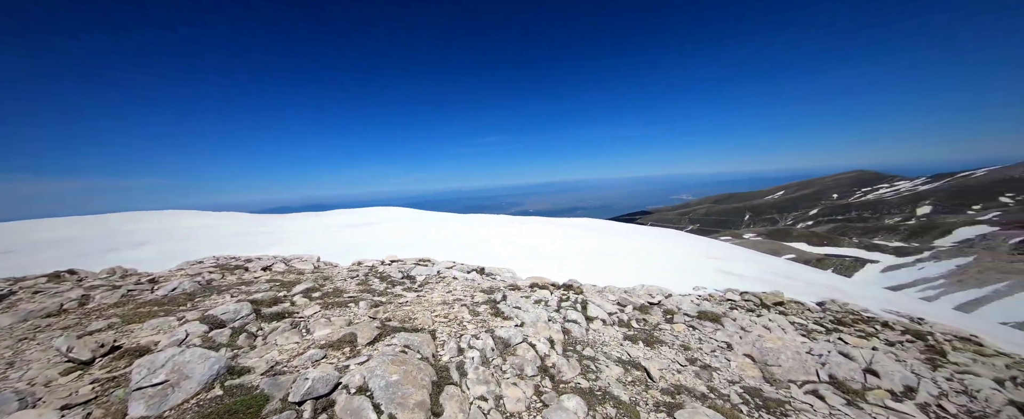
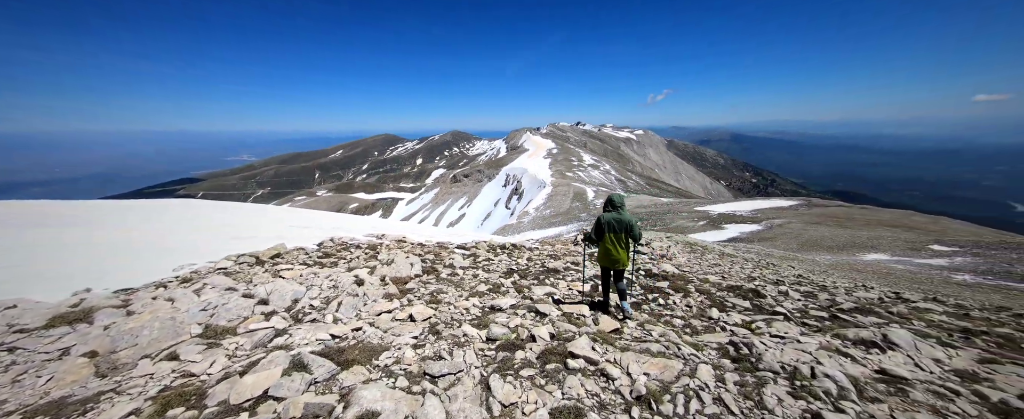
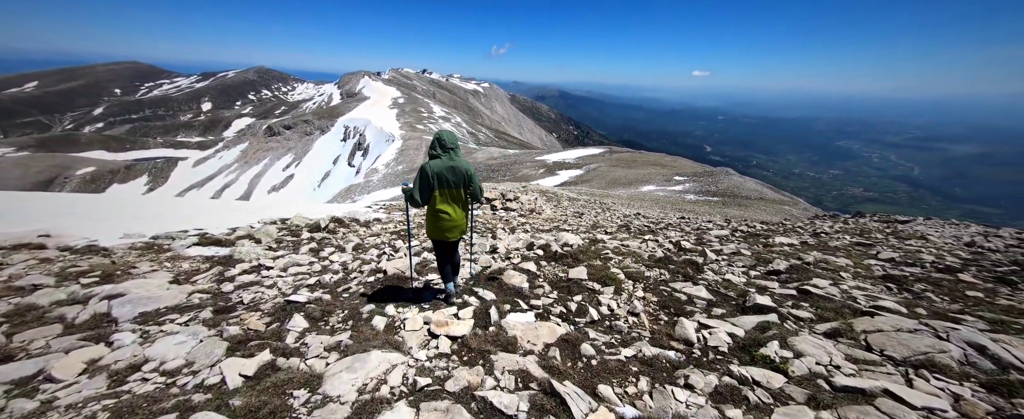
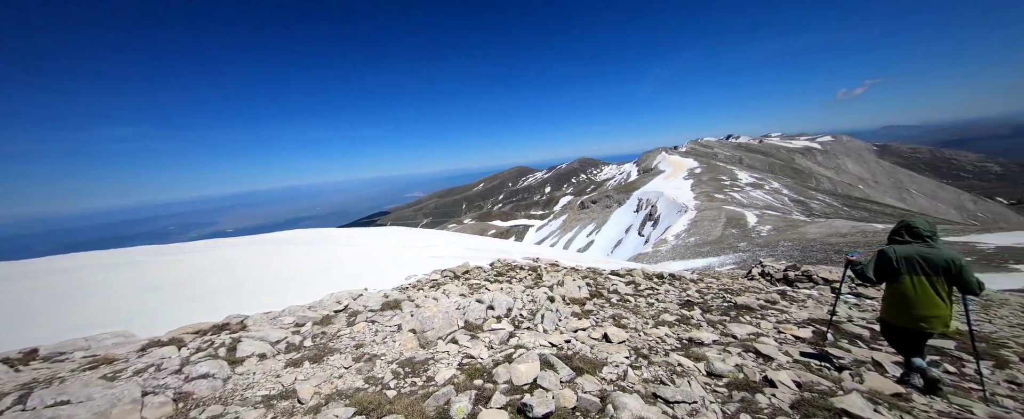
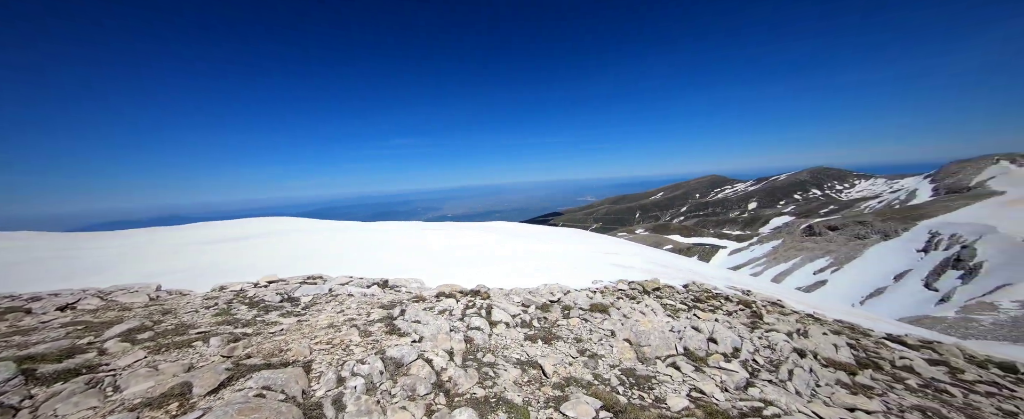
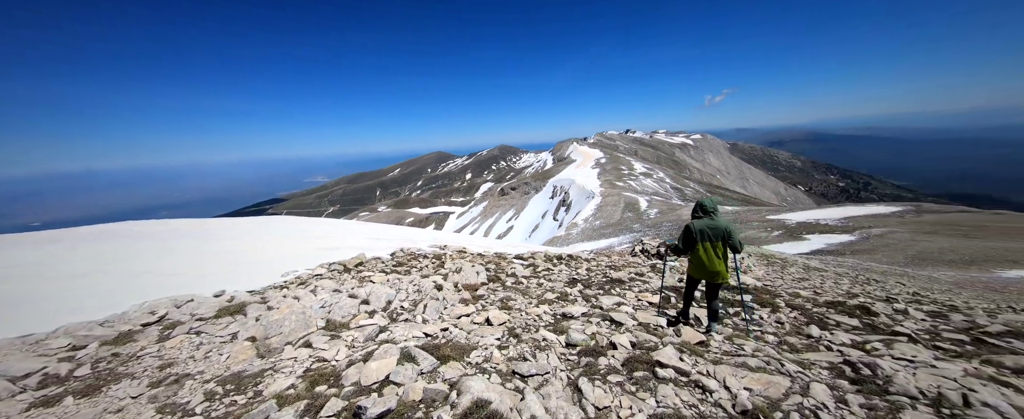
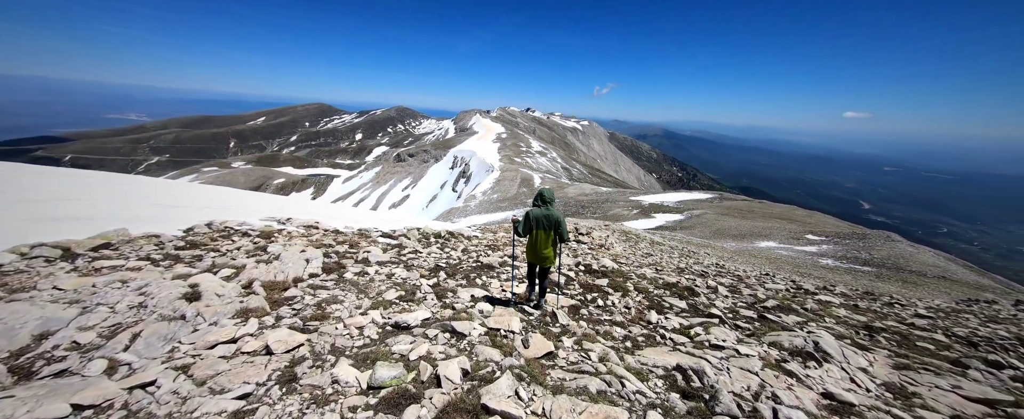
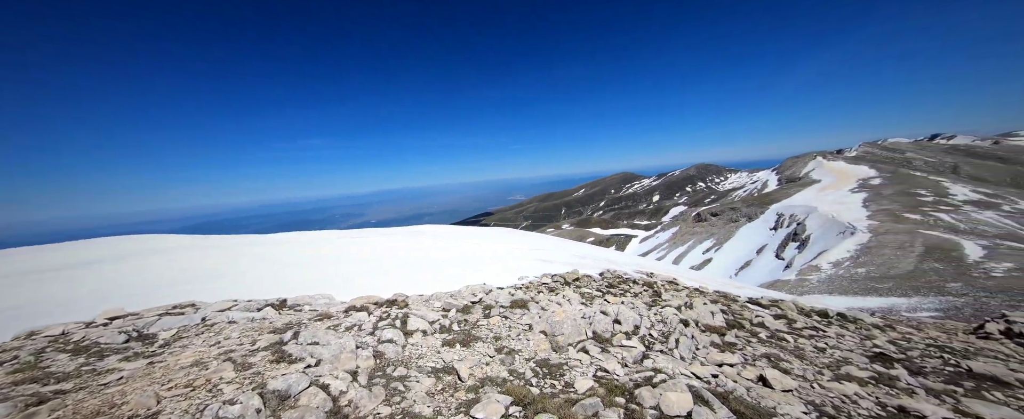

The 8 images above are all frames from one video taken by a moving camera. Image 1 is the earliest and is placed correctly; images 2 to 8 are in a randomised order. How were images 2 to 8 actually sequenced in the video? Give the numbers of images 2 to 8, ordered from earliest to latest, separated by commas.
5, 8, 4, 6, 2, 7, 3
